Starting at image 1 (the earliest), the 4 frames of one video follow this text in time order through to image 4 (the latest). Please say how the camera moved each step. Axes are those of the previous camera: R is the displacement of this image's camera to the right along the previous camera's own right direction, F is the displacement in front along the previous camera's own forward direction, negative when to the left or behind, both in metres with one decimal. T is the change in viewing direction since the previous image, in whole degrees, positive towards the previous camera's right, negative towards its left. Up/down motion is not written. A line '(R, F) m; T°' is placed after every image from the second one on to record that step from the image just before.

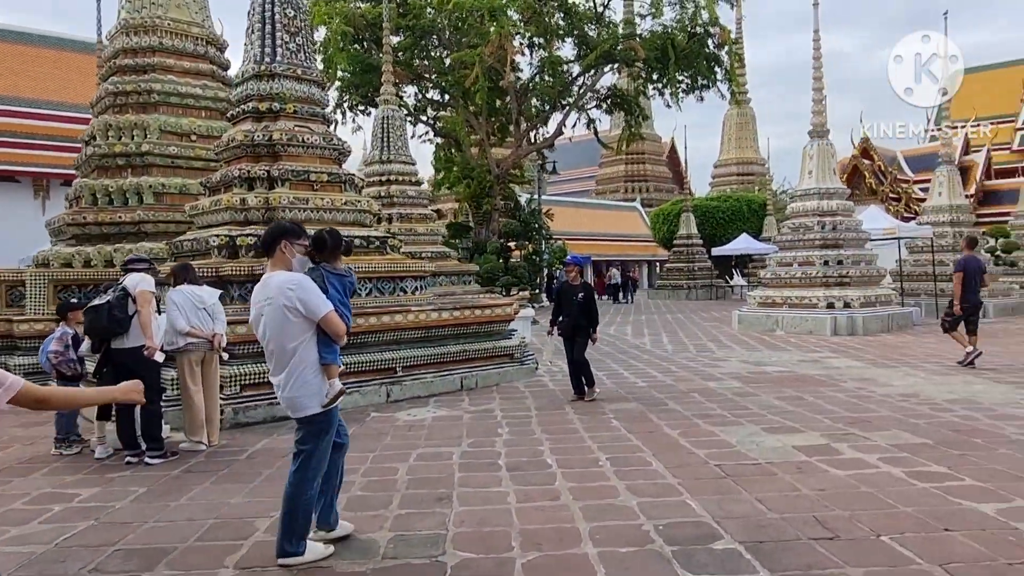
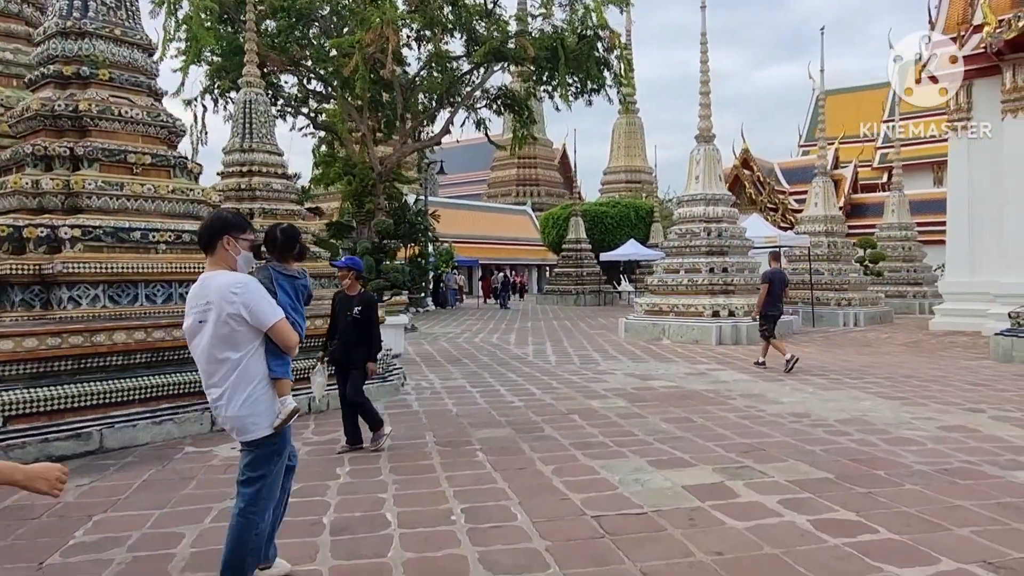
(+0.3, +0.8) m; +9°
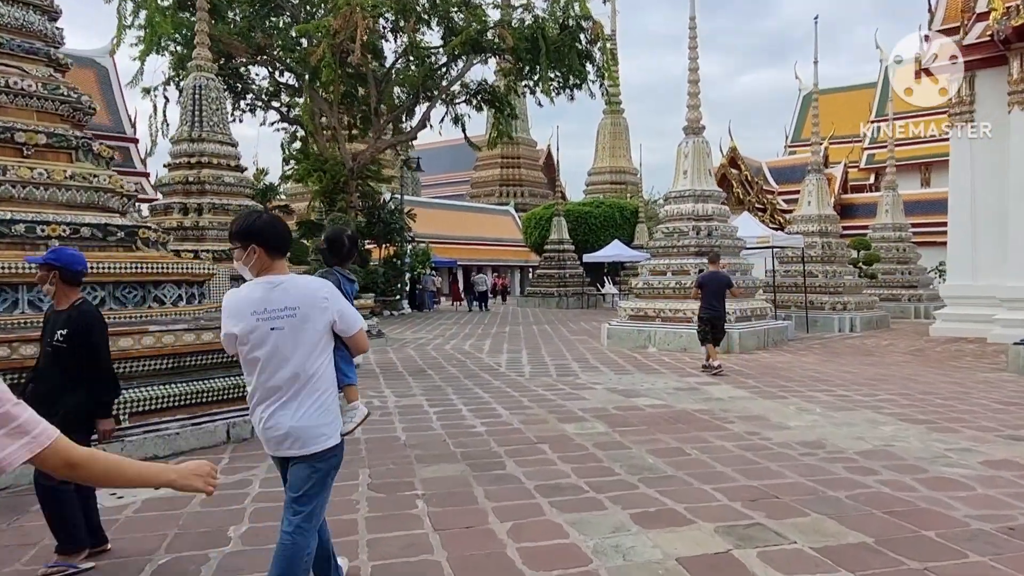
(+0.2, +0.9) m; +1°
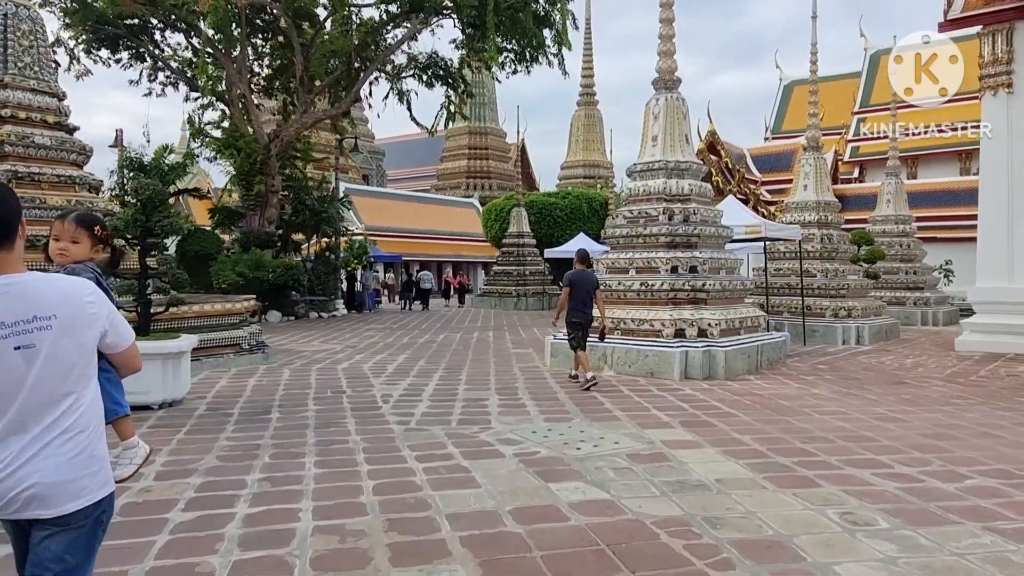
(+0.7, +2.6) m; +2°
